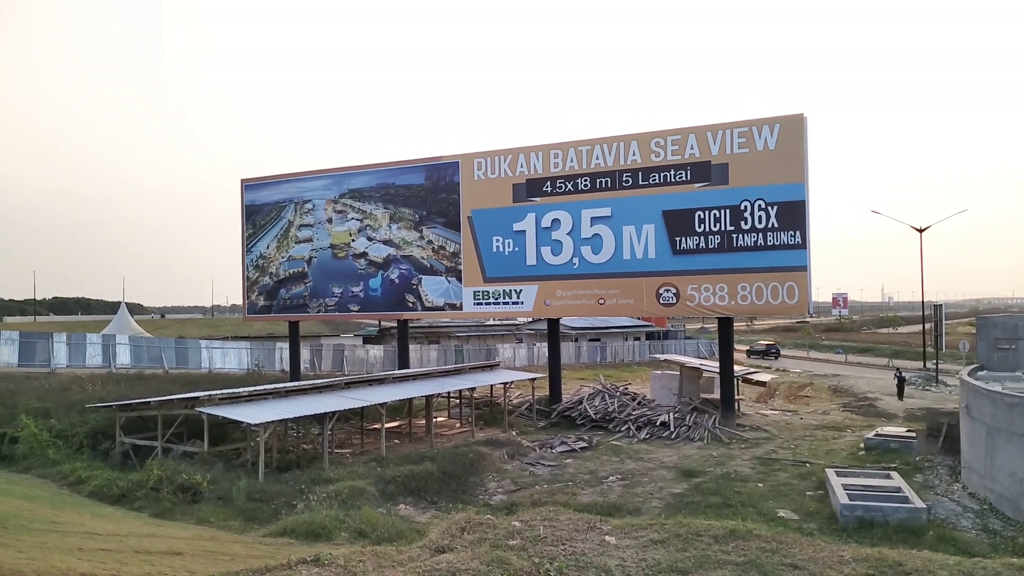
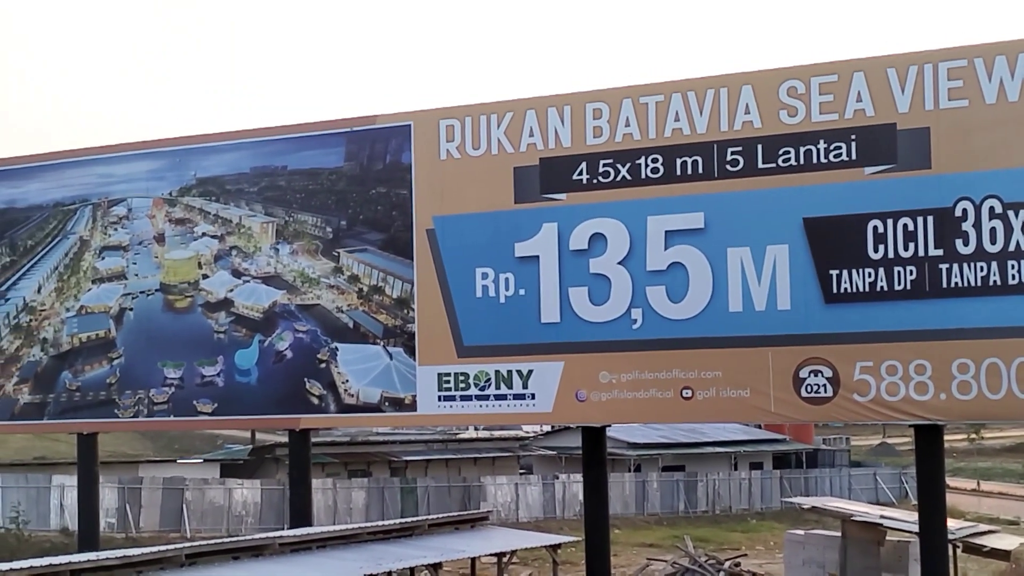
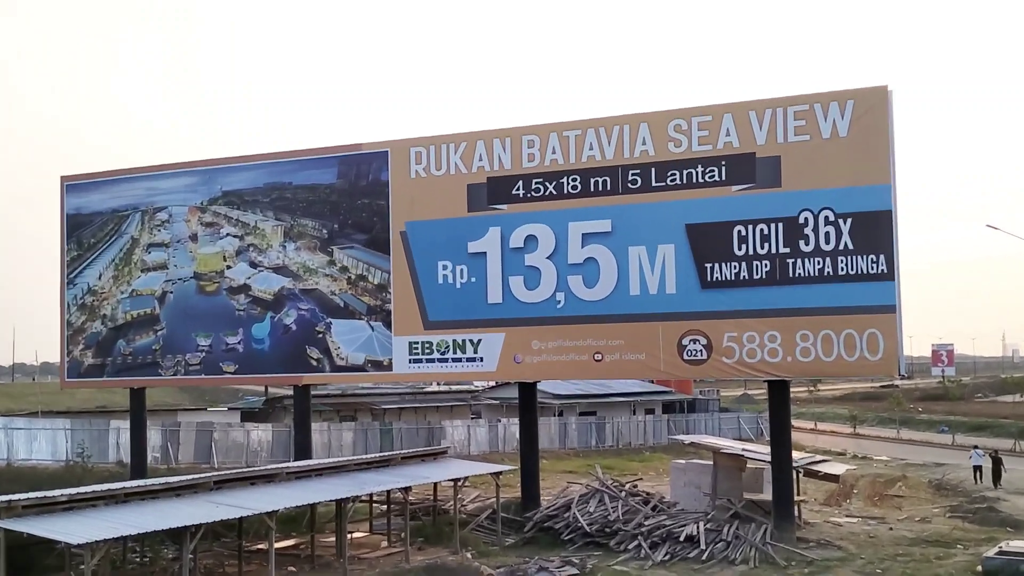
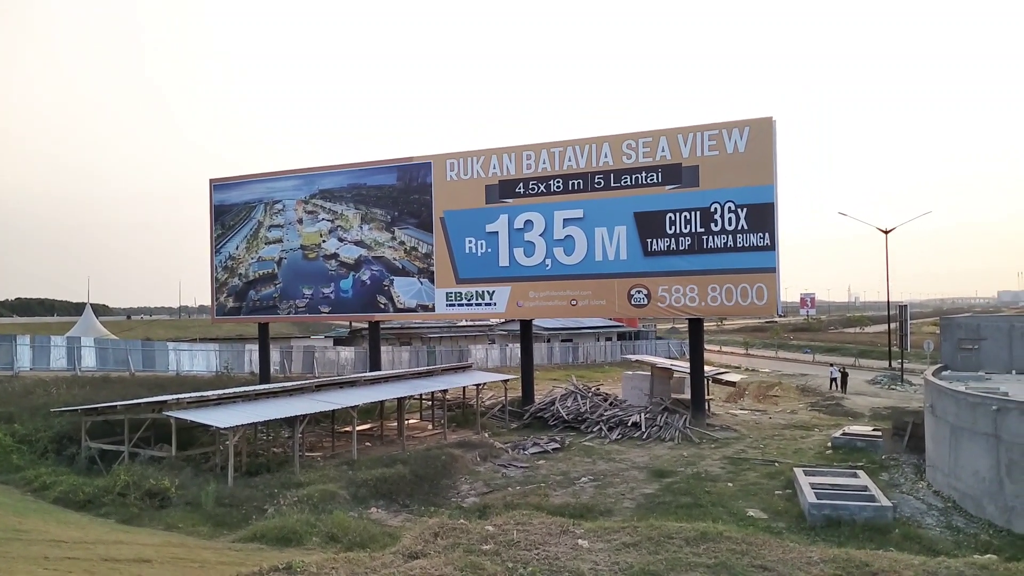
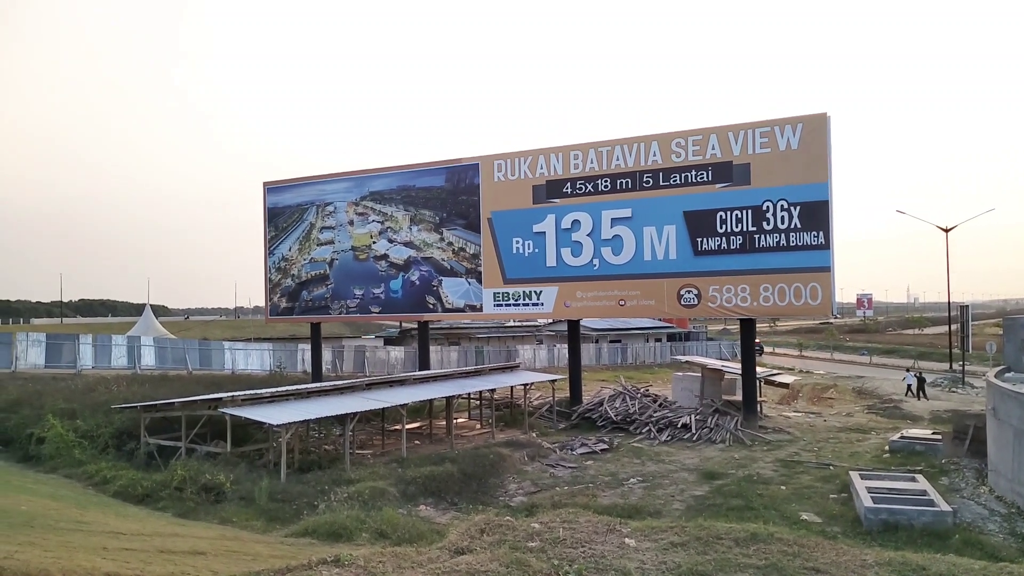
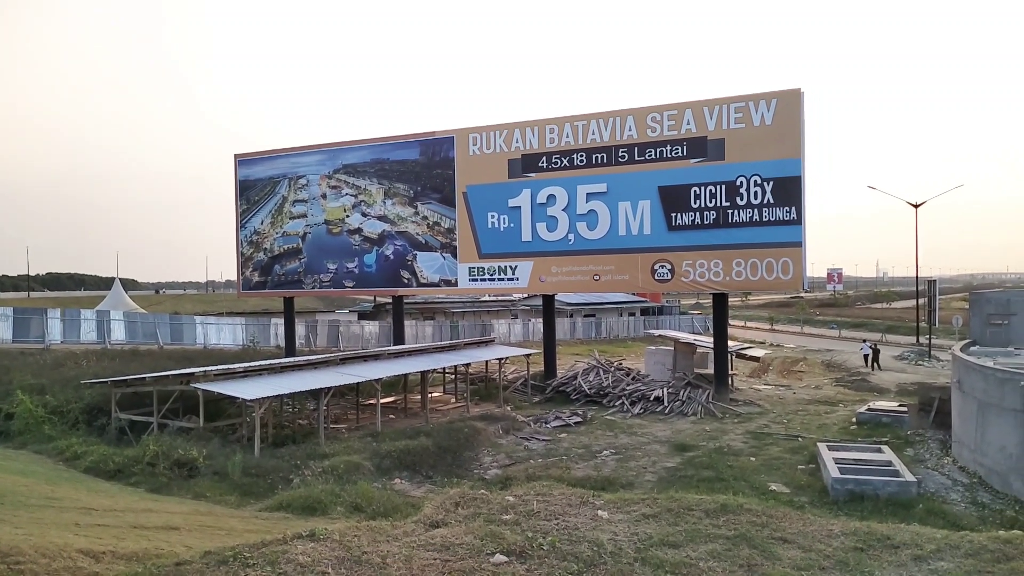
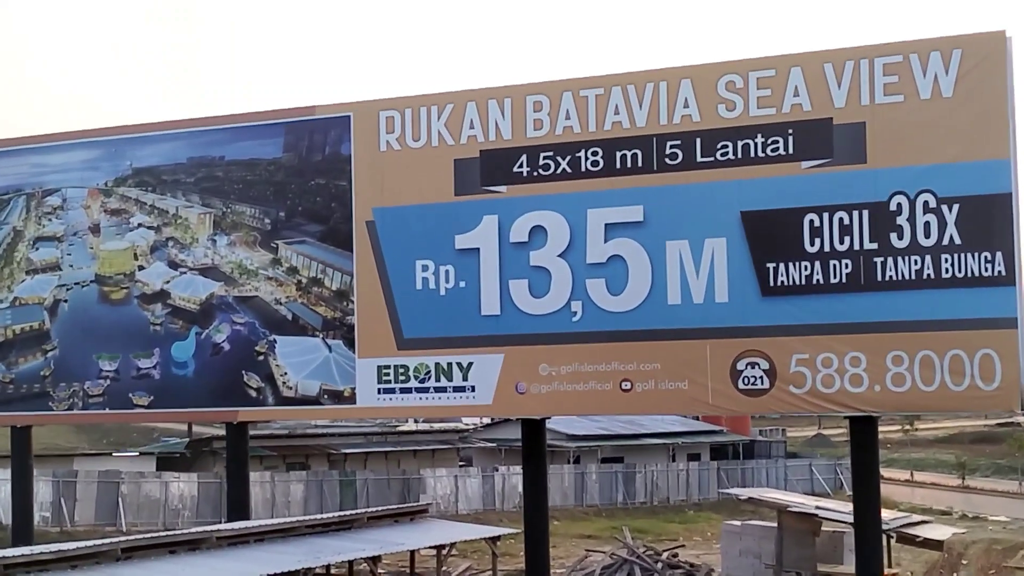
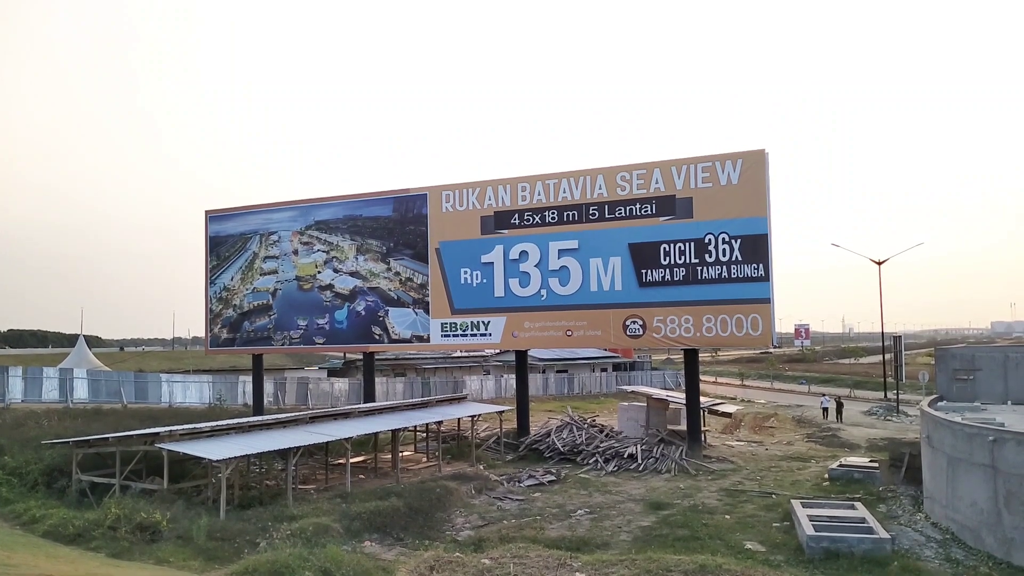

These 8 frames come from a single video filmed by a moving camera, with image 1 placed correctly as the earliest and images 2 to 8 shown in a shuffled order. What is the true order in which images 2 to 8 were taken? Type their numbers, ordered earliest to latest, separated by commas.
5, 6, 4, 8, 3, 7, 2
